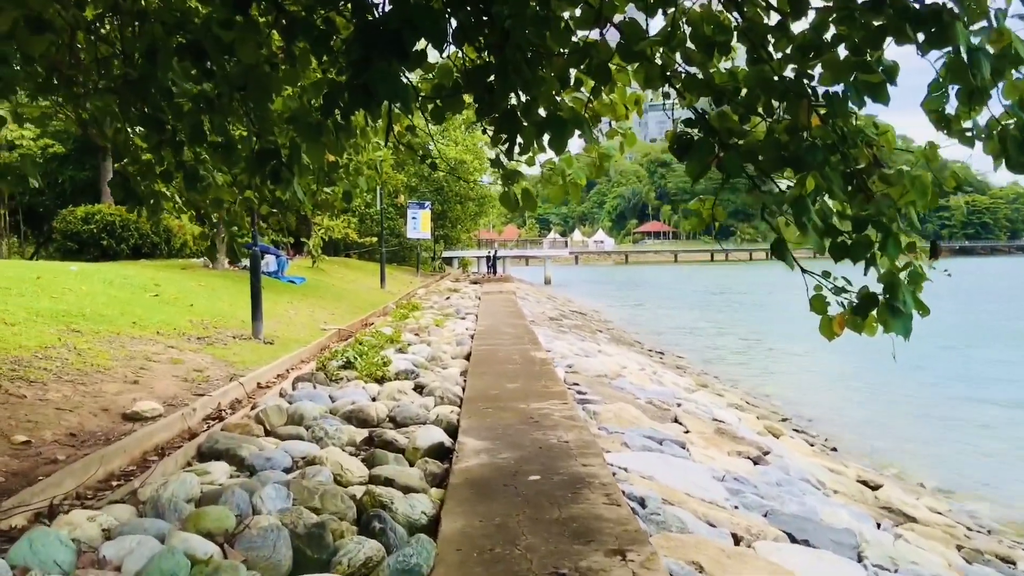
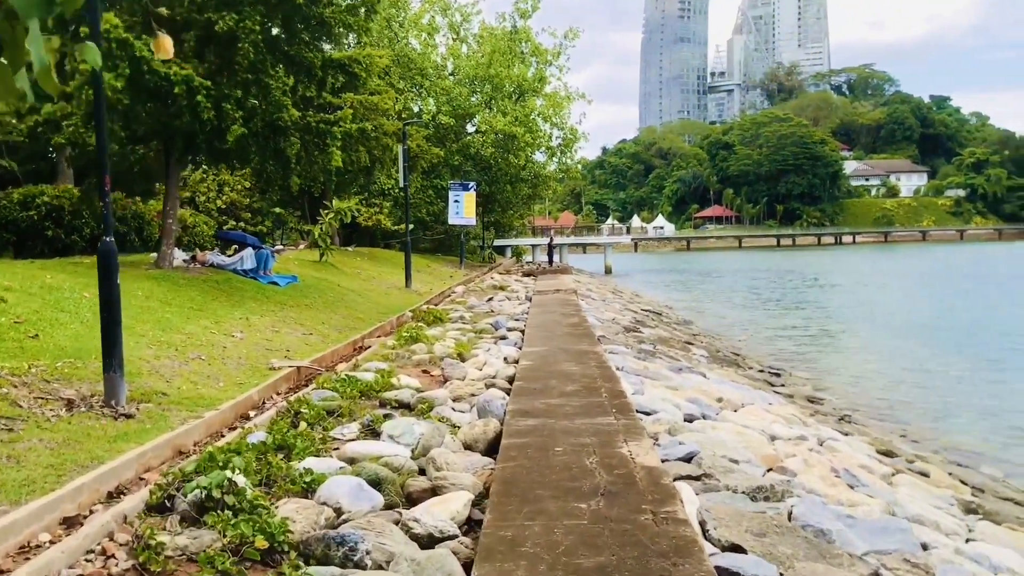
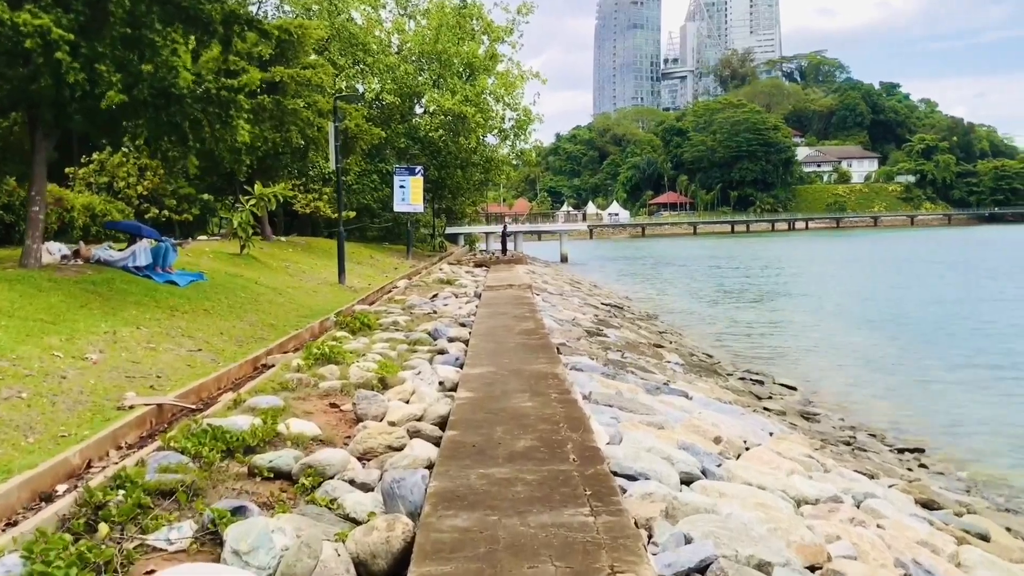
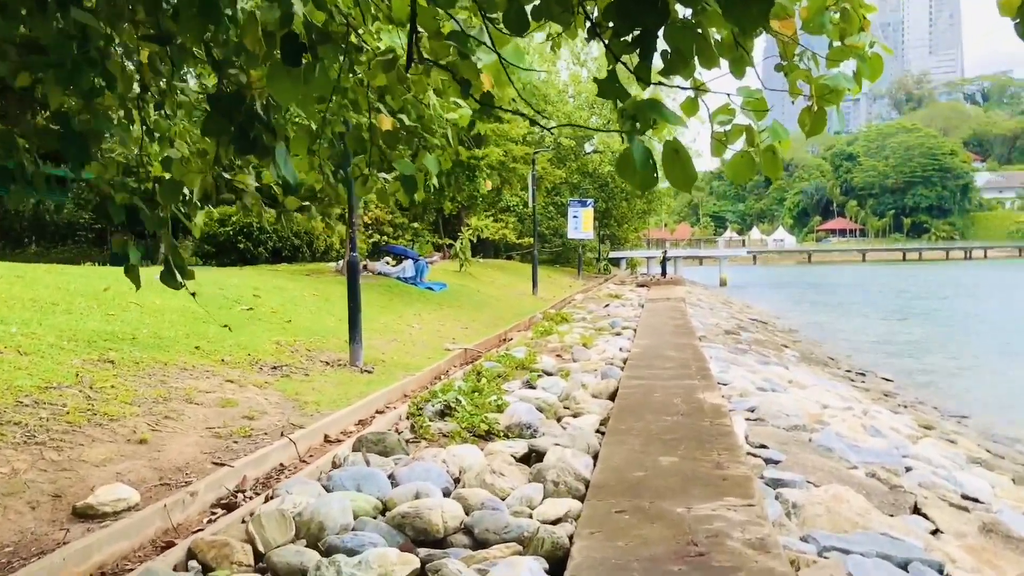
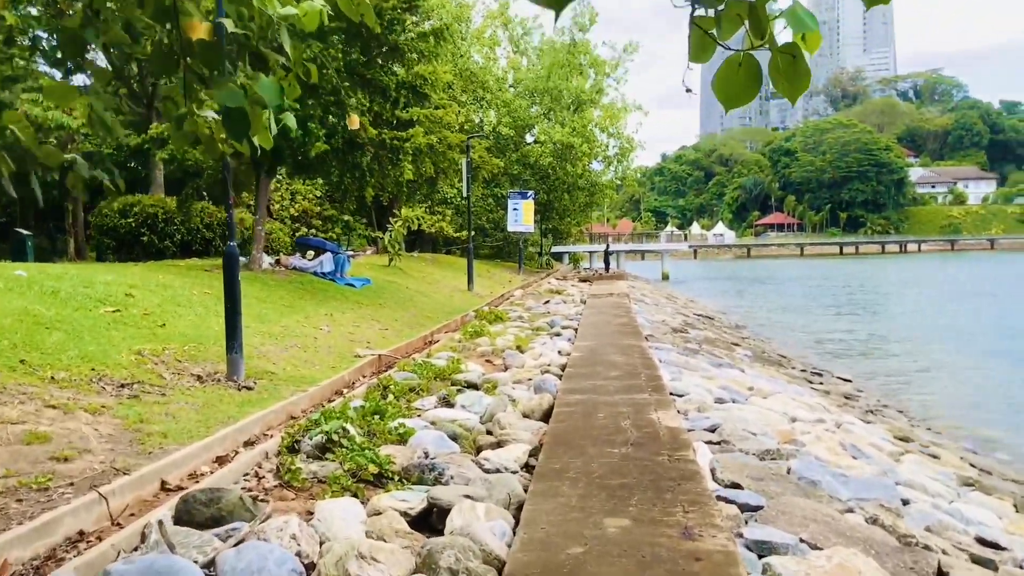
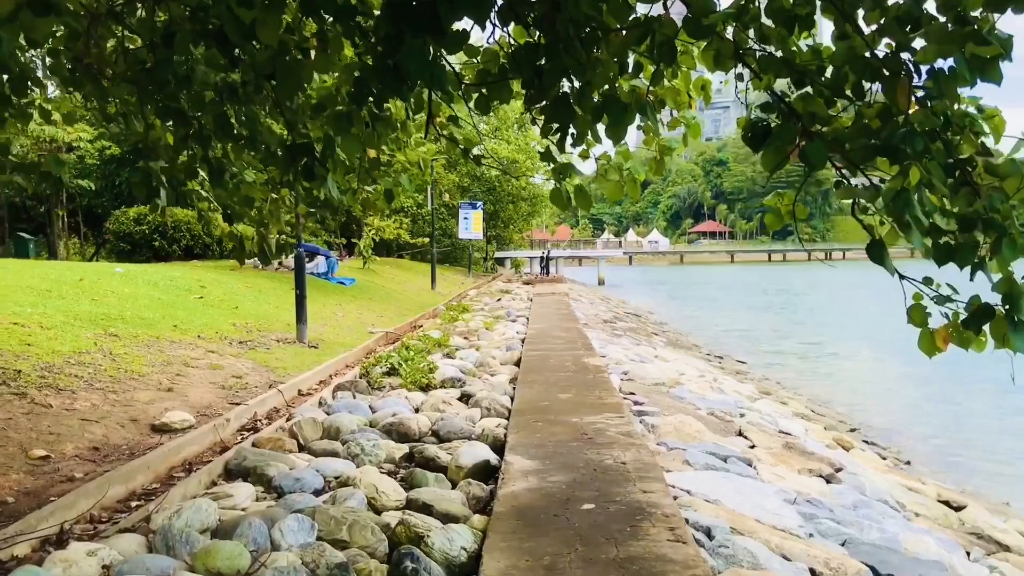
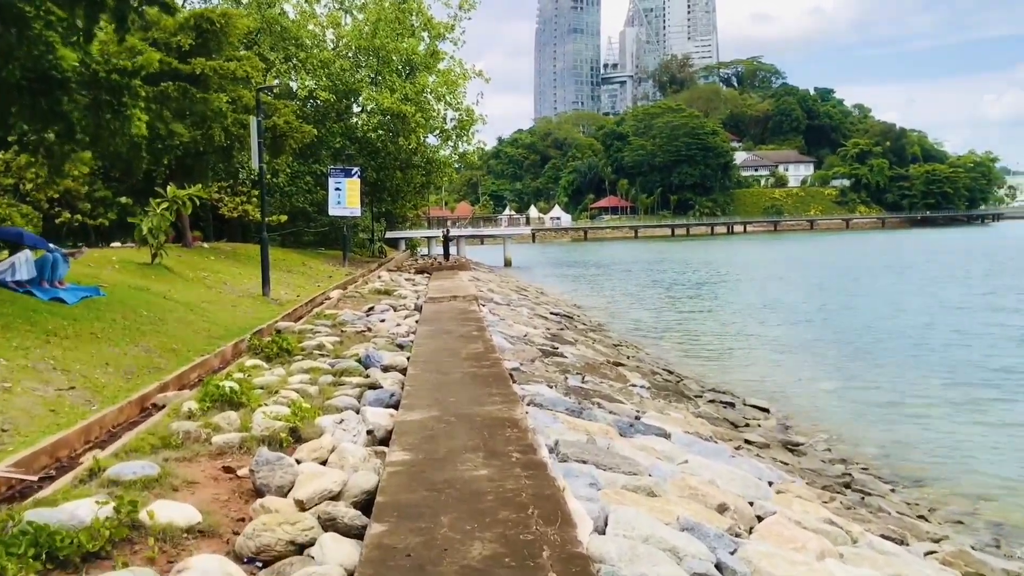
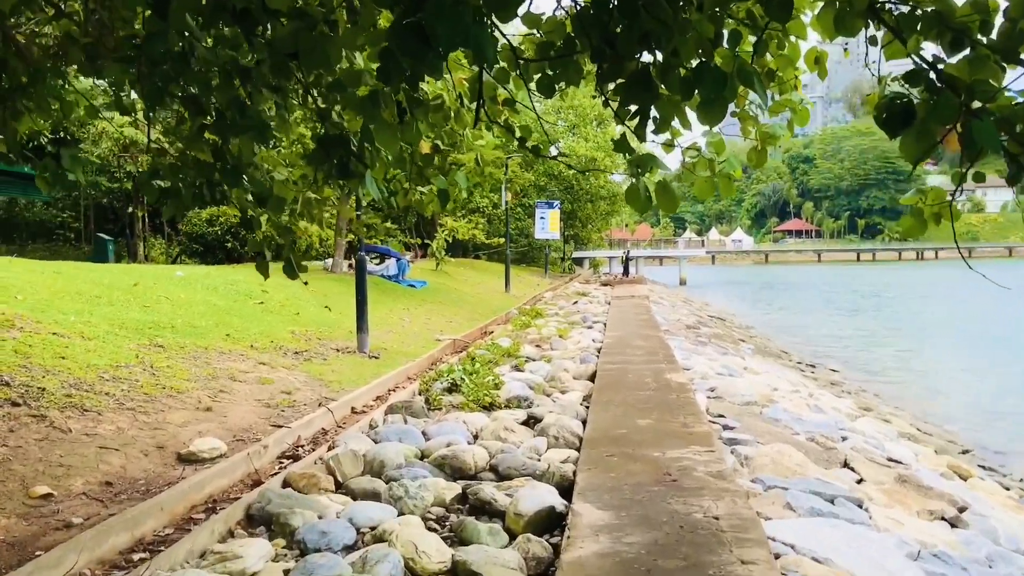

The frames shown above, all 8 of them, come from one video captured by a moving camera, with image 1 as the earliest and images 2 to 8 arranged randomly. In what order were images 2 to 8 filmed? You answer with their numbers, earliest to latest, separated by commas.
6, 8, 4, 5, 2, 3, 7
